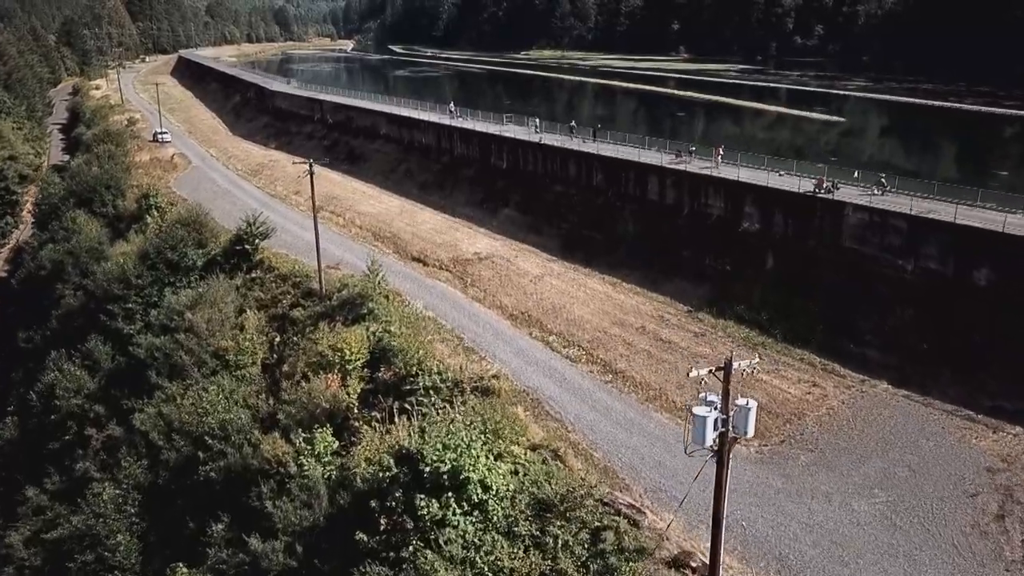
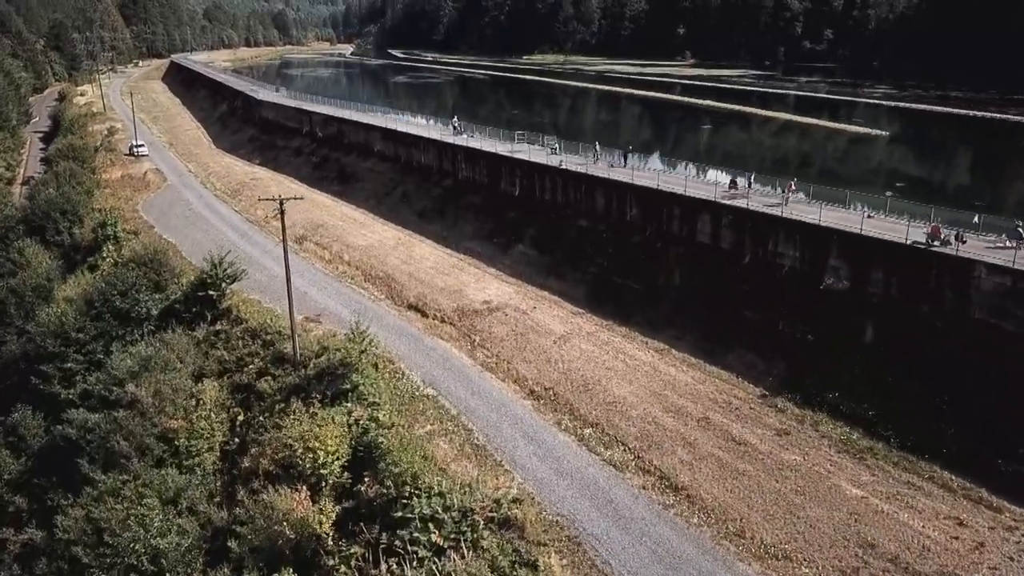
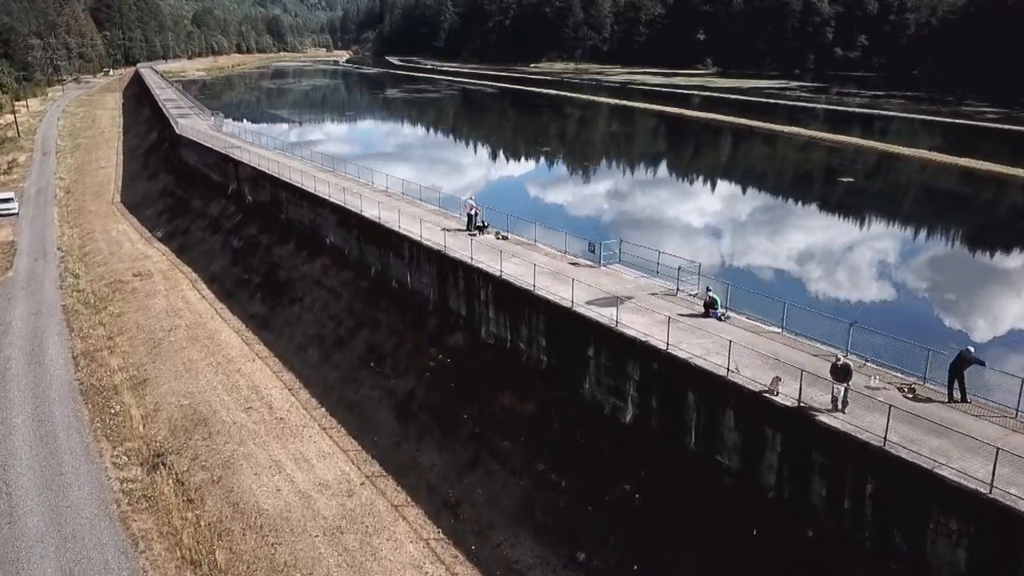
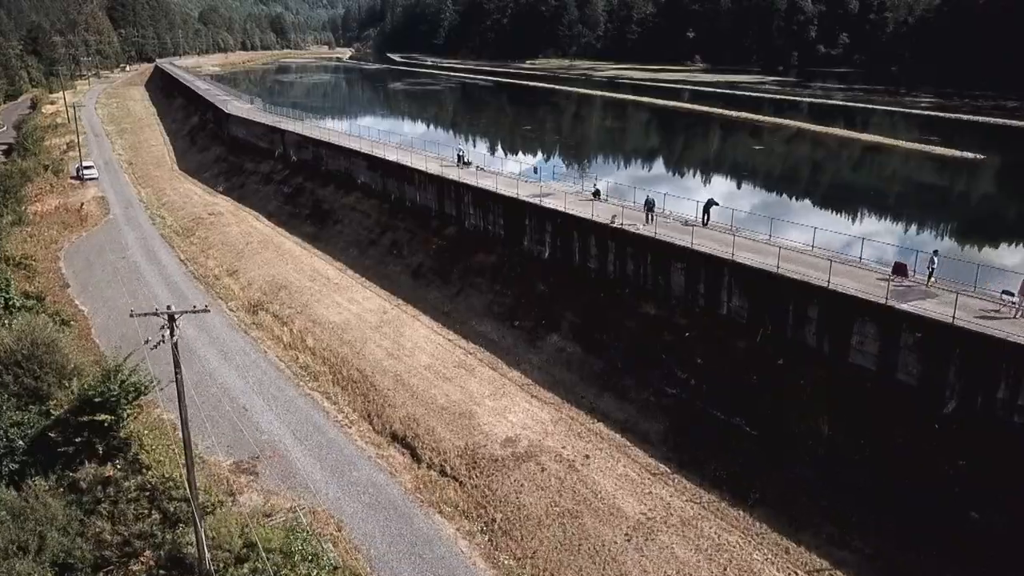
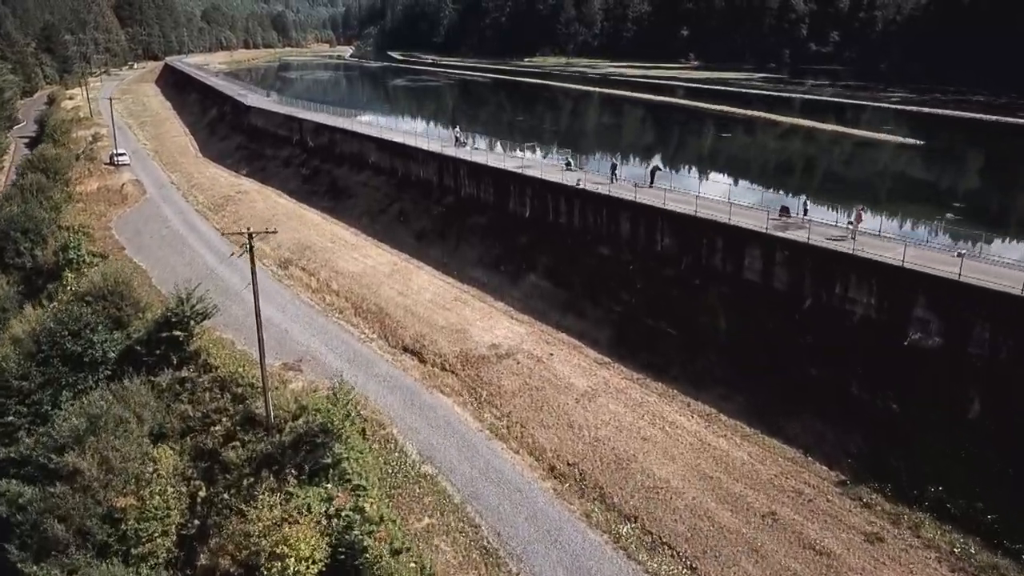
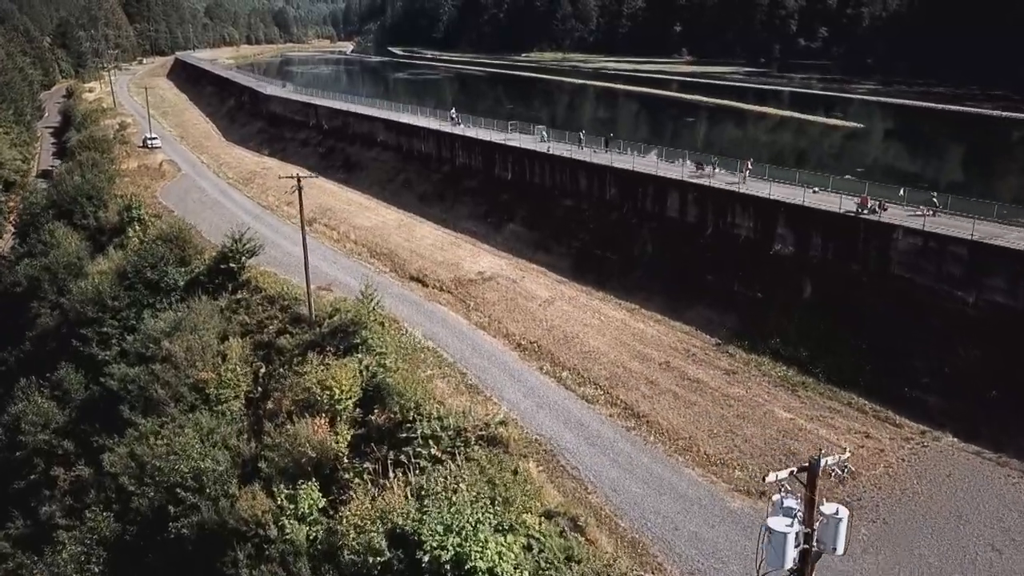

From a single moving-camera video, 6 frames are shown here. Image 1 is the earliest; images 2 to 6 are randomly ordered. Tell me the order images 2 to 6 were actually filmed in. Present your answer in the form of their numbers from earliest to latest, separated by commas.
6, 2, 5, 4, 3
